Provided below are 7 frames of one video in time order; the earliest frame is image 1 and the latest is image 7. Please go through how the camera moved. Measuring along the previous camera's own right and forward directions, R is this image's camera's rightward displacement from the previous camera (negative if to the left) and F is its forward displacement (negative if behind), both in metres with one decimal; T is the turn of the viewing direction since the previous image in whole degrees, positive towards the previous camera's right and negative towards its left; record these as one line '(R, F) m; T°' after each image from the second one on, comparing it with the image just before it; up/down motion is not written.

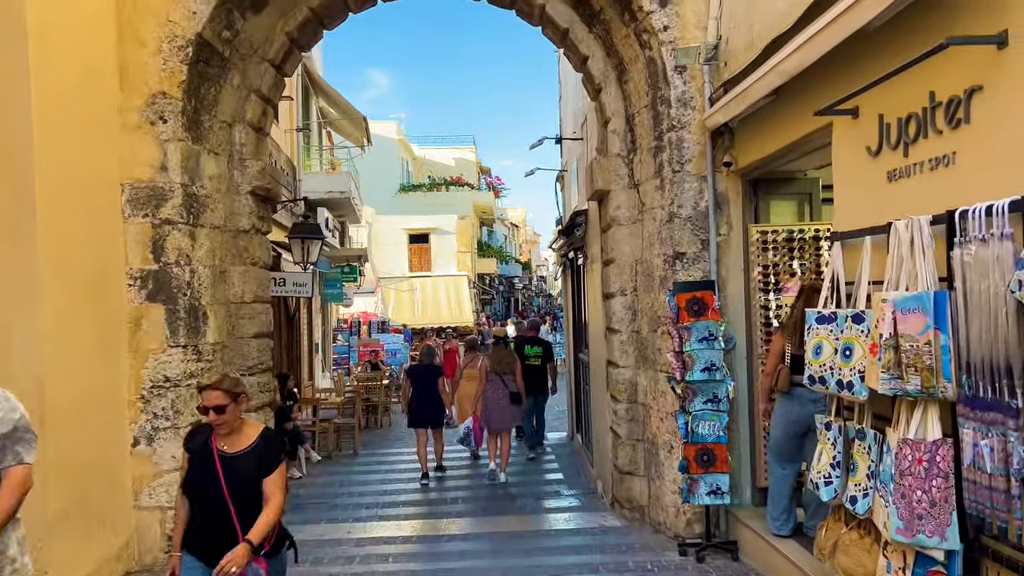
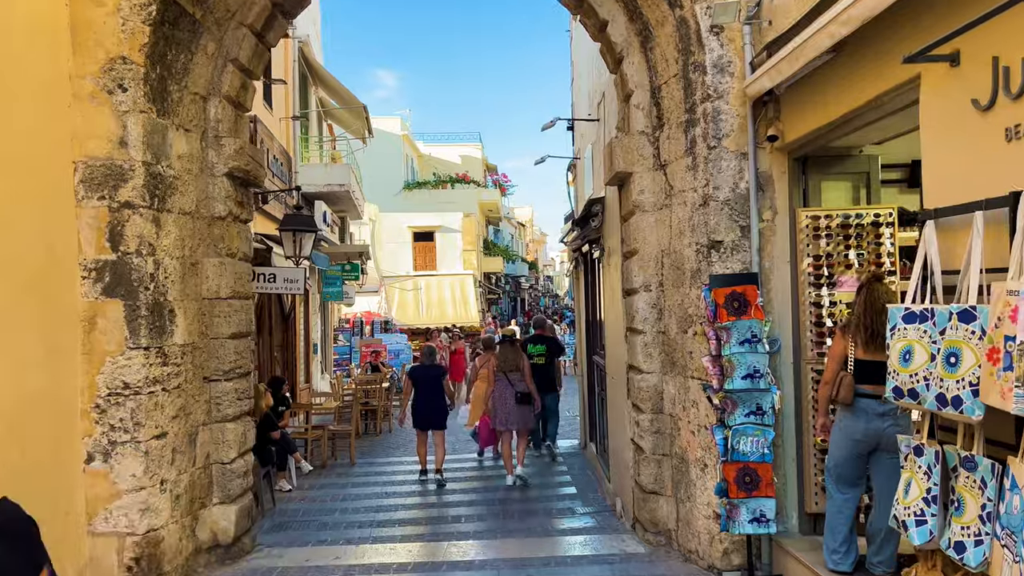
(0.0, +0.7) m; 0°
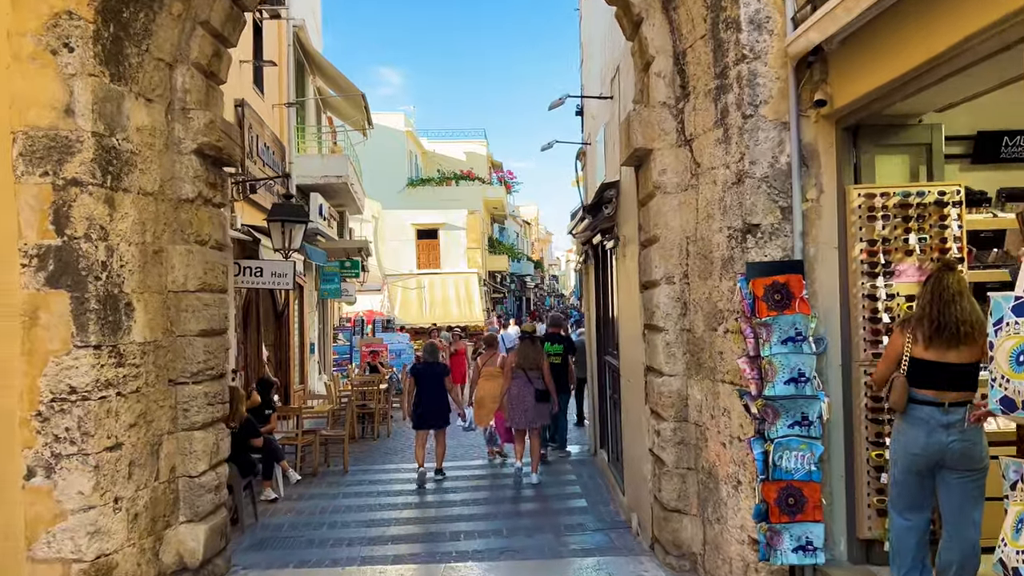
(0.0, +0.6) m; 0°
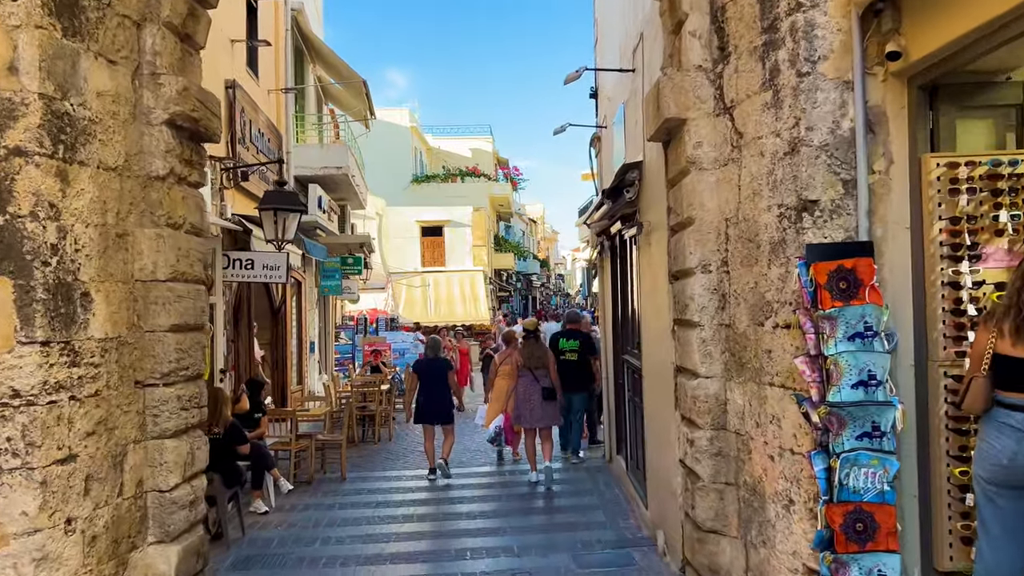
(0.0, +0.6) m; 0°
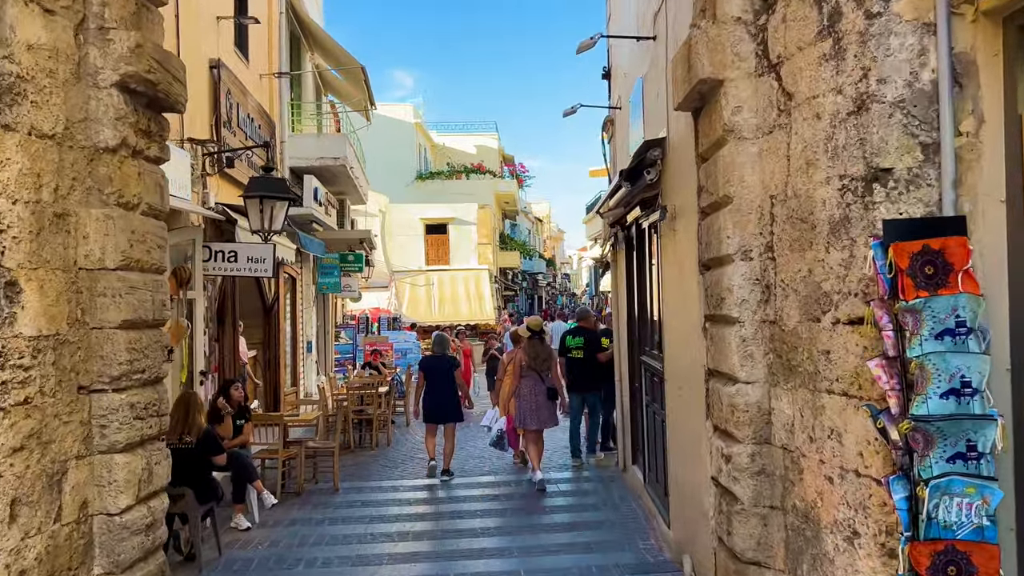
(0.0, +0.6) m; 0°
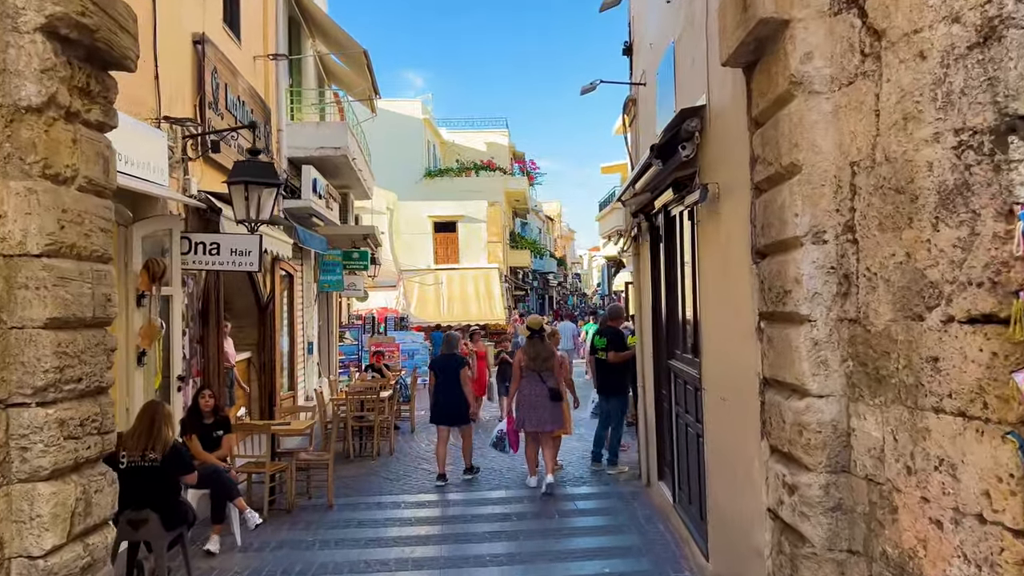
(0.0, +0.7) m; -1°
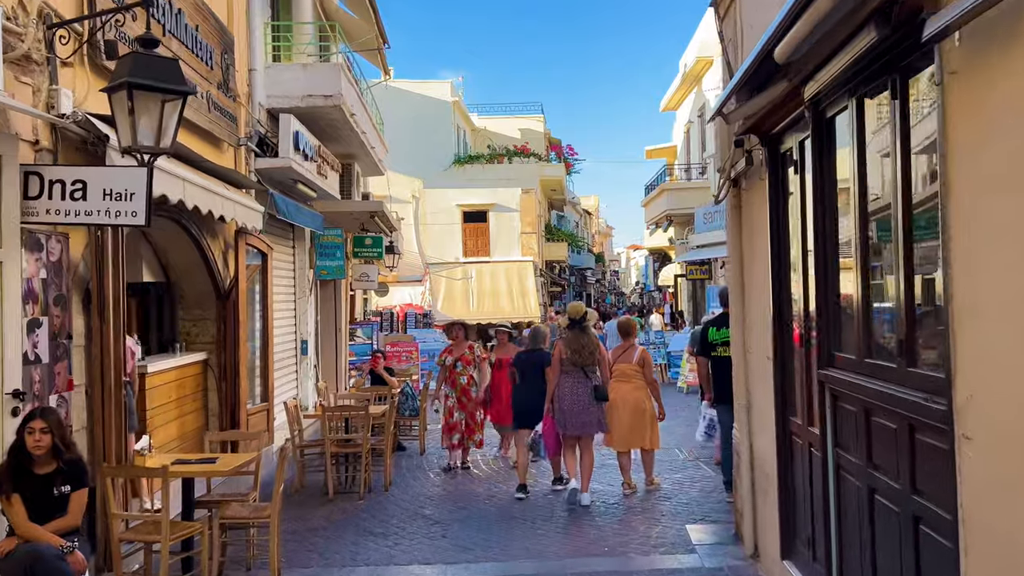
(0.0, +2.4) m; -2°
